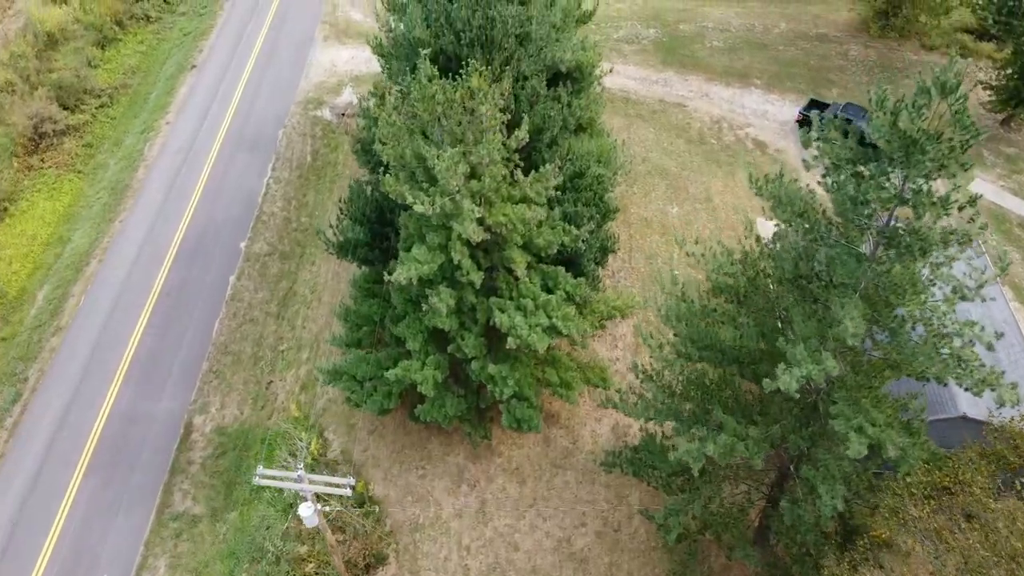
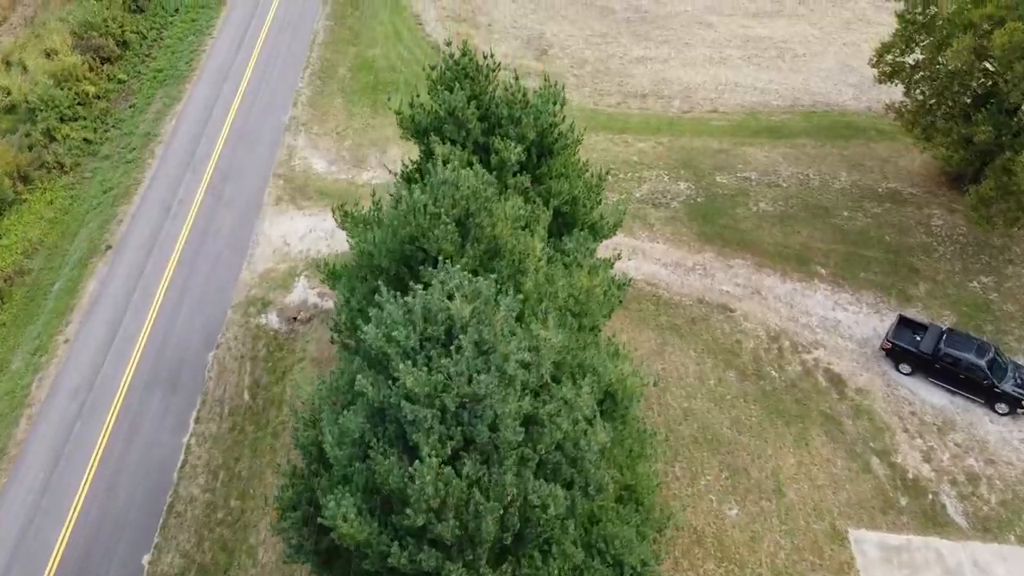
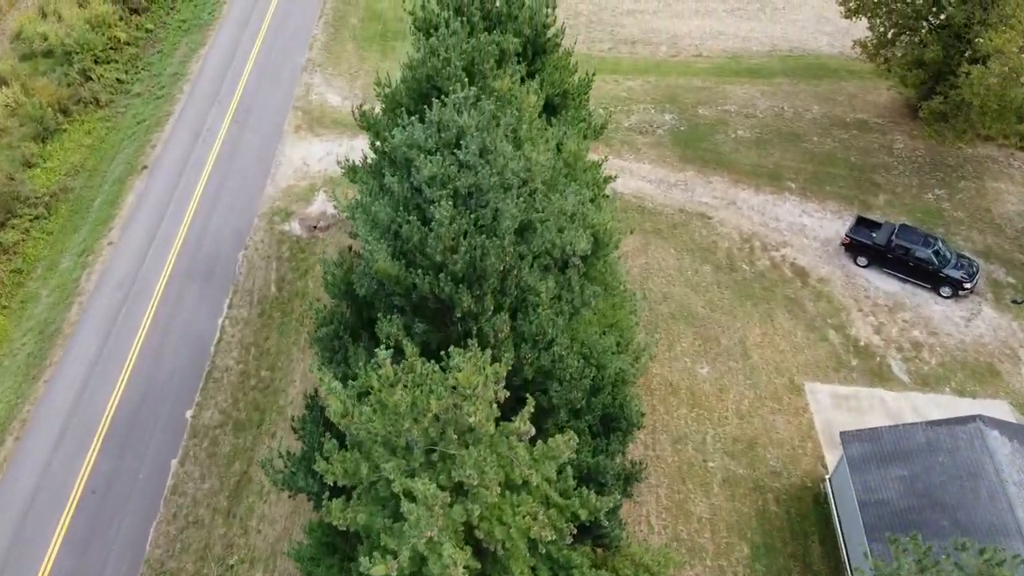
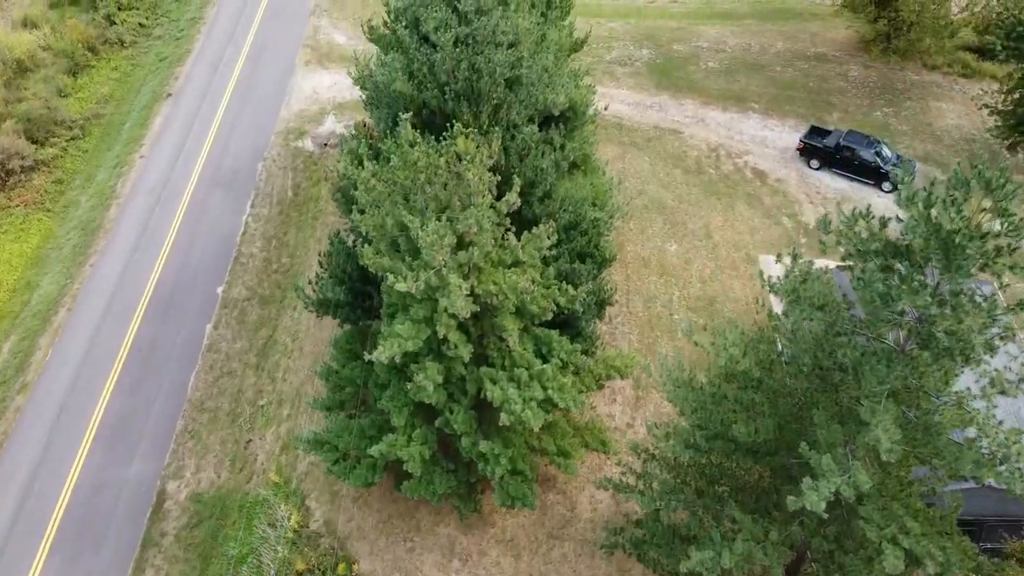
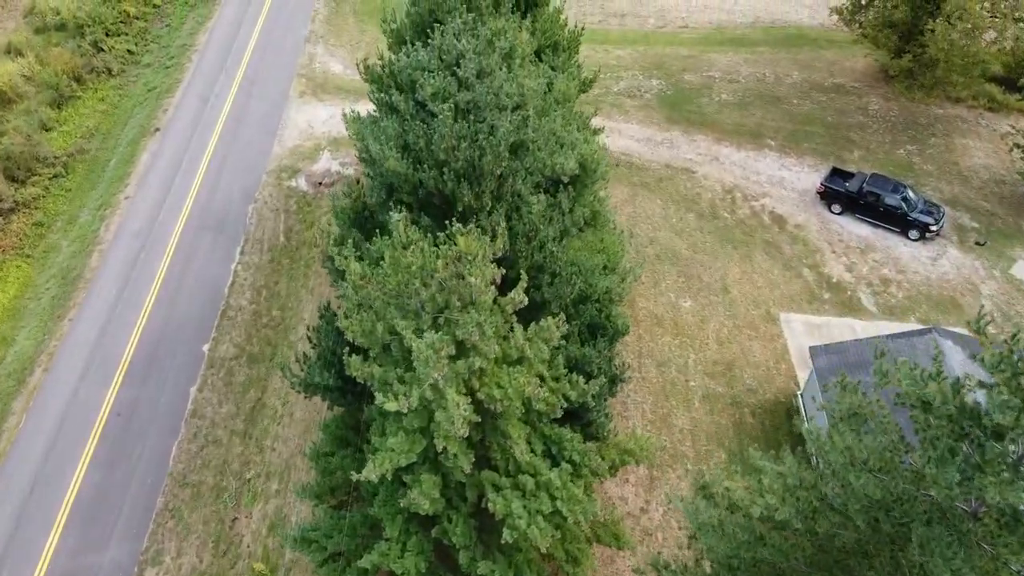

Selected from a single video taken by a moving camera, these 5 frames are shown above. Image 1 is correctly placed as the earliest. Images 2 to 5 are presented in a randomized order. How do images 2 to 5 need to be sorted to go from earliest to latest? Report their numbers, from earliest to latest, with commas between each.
4, 5, 3, 2
